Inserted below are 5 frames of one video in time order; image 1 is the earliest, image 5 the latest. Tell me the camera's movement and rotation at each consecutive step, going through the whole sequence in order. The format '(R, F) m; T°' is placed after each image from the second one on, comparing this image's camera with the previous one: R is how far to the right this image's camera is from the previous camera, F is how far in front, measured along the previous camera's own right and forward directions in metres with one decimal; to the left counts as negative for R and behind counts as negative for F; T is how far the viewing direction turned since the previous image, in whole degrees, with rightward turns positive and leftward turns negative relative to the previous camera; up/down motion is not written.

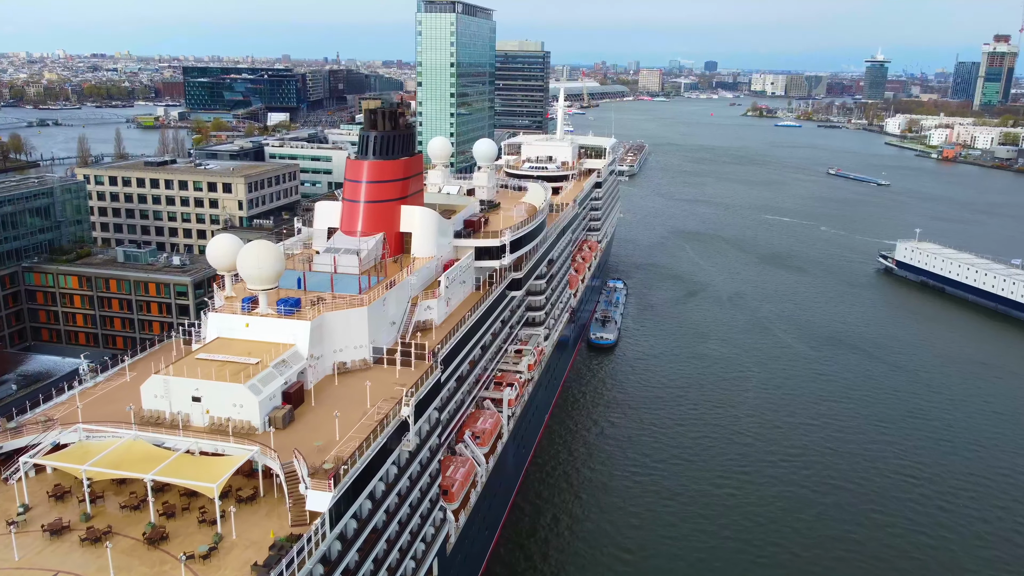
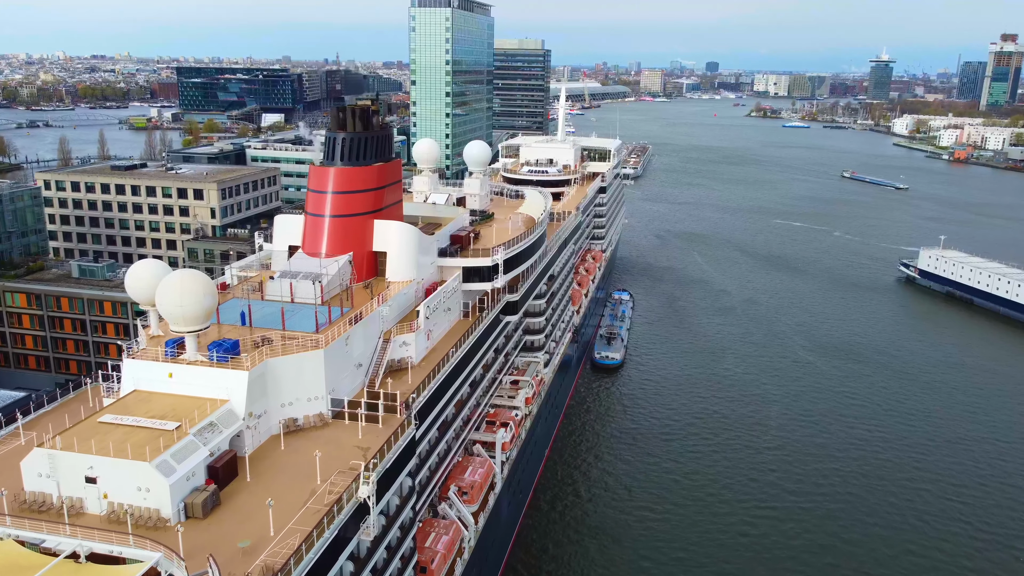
(+0.3, +4.1) m; 0°
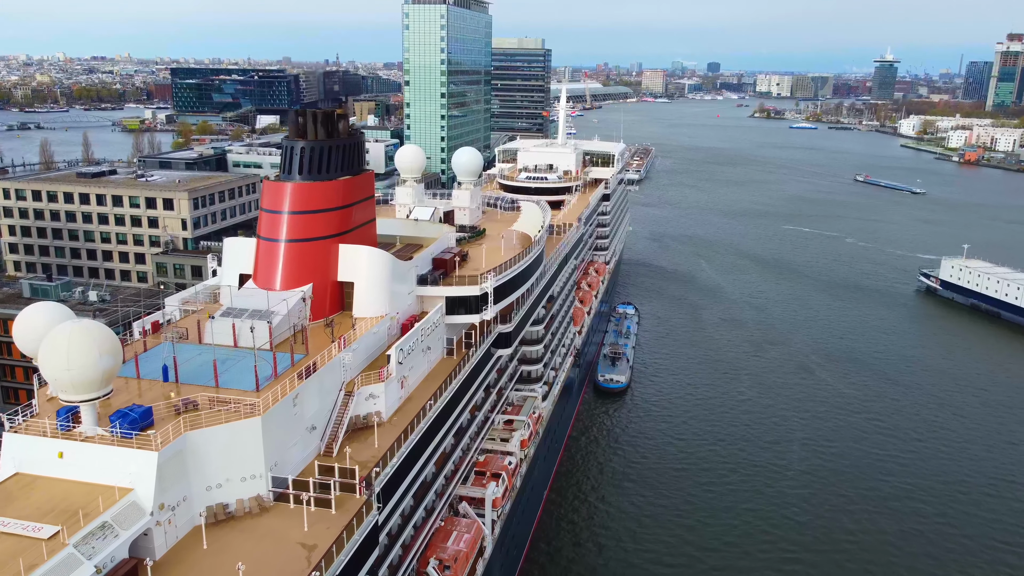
(+0.3, +3.6) m; 0°
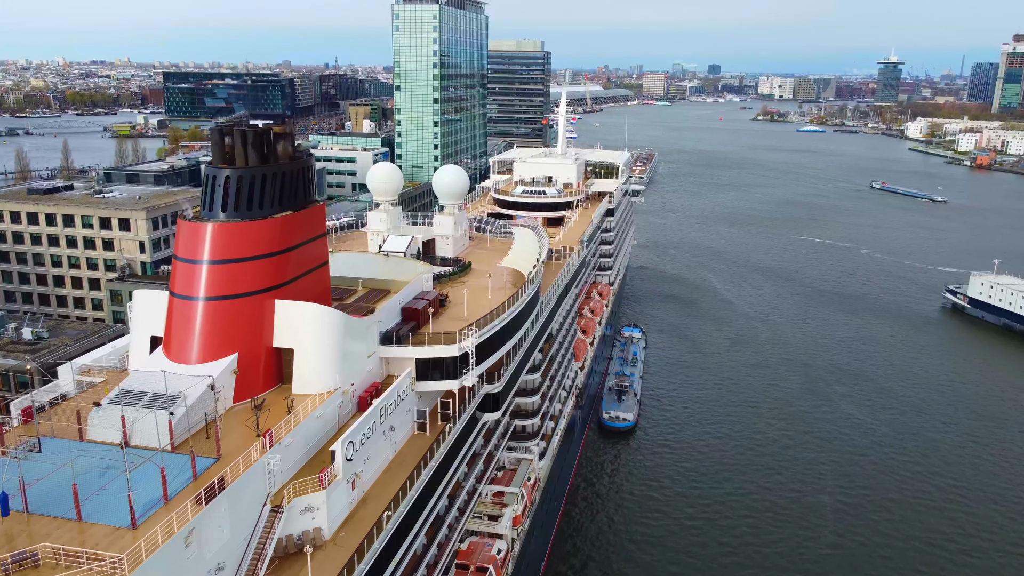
(+0.4, +4.2) m; 0°
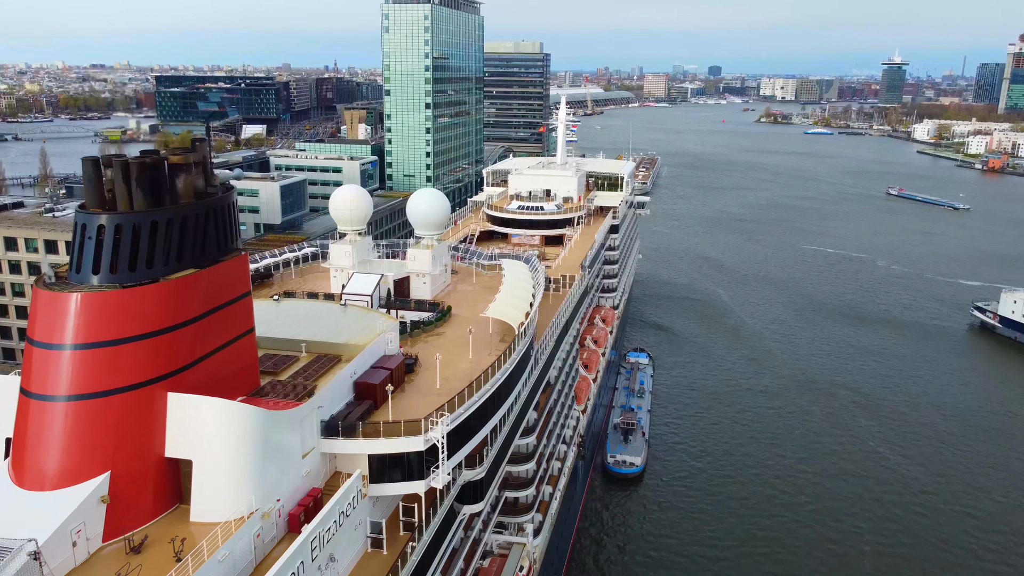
(+0.4, +4.0) m; 0°
